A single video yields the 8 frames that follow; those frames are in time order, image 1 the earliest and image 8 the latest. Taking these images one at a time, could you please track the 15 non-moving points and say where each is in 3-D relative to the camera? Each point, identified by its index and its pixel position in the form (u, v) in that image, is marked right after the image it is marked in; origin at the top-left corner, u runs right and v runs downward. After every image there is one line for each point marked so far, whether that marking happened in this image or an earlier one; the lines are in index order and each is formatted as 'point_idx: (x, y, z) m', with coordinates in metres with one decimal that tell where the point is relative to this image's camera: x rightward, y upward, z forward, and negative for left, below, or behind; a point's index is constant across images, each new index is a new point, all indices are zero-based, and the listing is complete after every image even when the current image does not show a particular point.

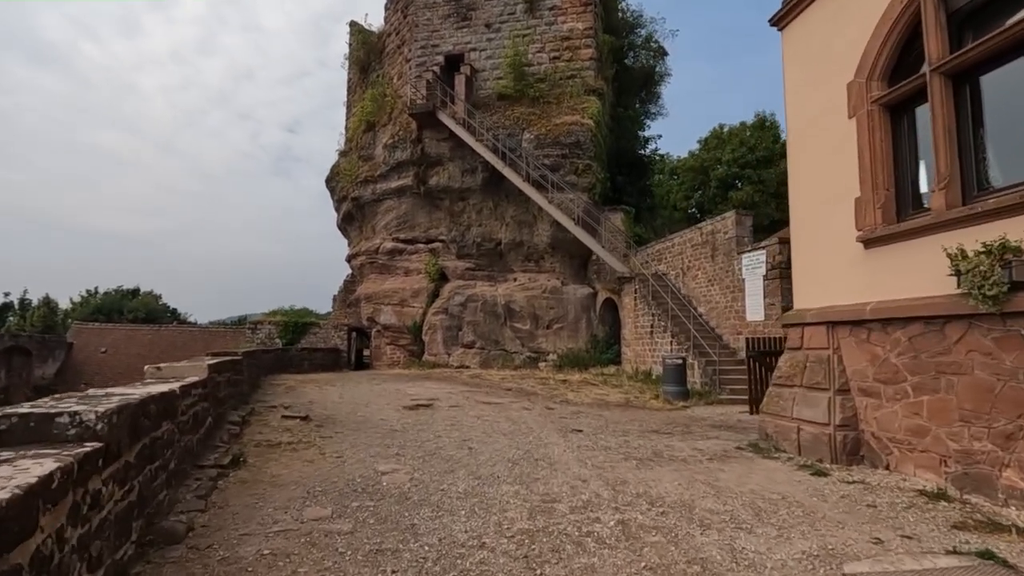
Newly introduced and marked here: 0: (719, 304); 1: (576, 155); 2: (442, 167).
0: (+4.3, -0.3, +11.6) m
1: (+1.8, +3.8, +16.1) m
2: (-2.2, +3.8, +17.4) m
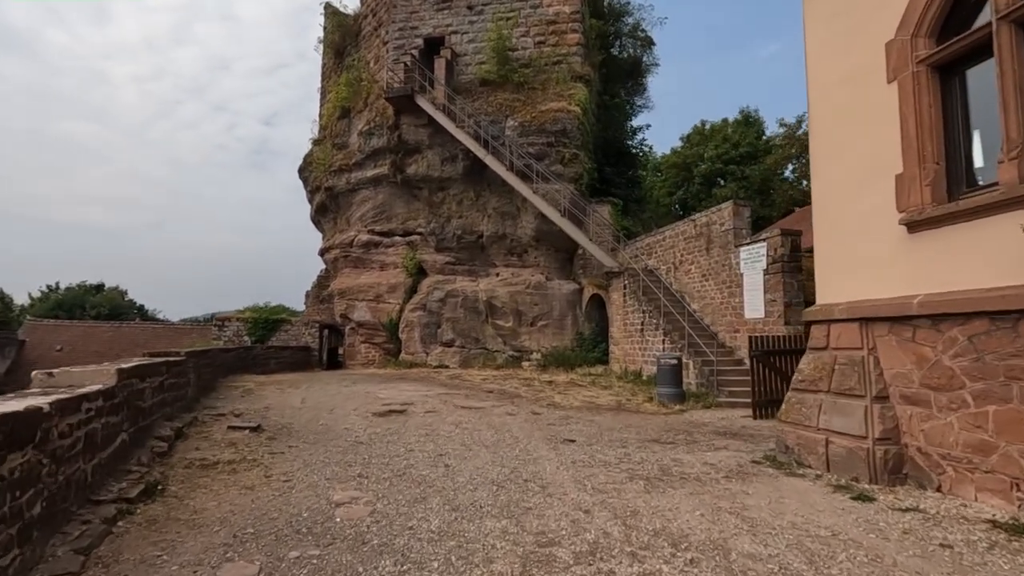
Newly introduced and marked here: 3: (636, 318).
0: (+3.9, -0.2, +10.9) m
1: (+1.4, +3.9, +15.3) m
2: (-2.7, +3.9, +16.5) m
3: (+2.7, -0.7, +12.2) m
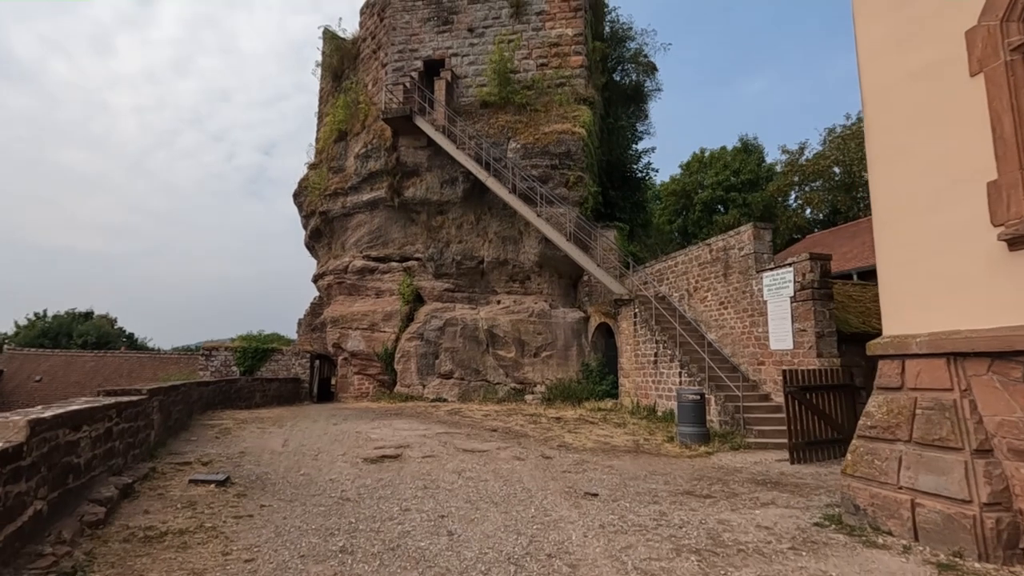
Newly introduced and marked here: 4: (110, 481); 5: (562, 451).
0: (+4.0, -0.8, +10.1) m
1: (+1.4, +3.2, +14.7) m
2: (-2.6, +3.1, +15.9) m
3: (+2.8, -1.2, +11.4) m
4: (-3.0, -1.4, +4.2) m
5: (+0.7, -2.2, +7.7) m
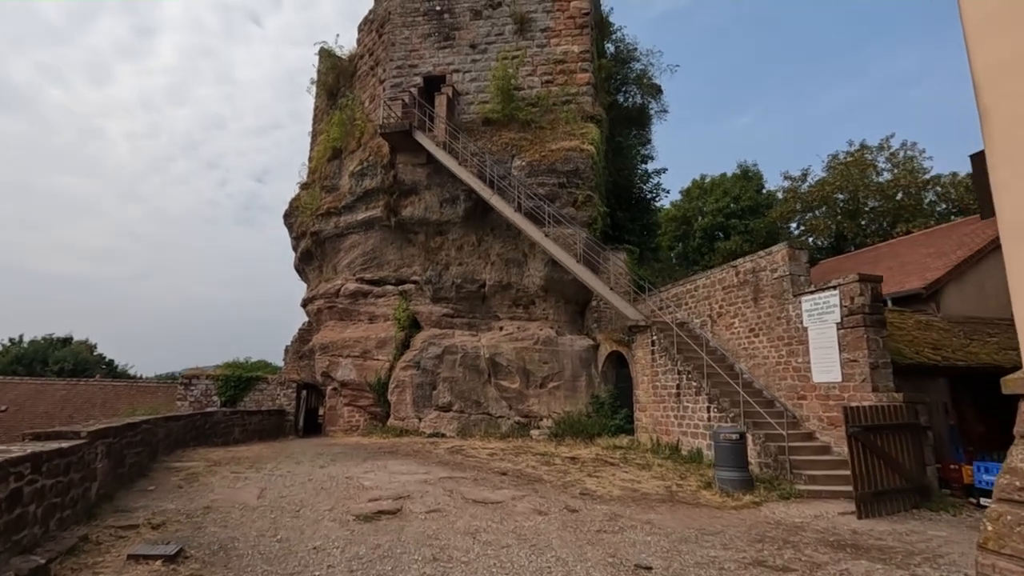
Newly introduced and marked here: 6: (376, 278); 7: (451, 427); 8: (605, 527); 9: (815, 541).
0: (+4.2, -1.2, +9.2) m
1: (+1.6, +2.6, +13.9) m
2: (-2.5, +2.5, +15.0) m
3: (+2.9, -1.7, +10.4) m
4: (-2.7, -1.5, +3.1) m
5: (+0.9, -2.5, +6.6) m
6: (-3.7, +0.3, +15.1) m
7: (-1.4, -3.2, +12.9) m
8: (+0.9, -2.3, +5.4) m
9: (+2.8, -2.3, +5.3) m
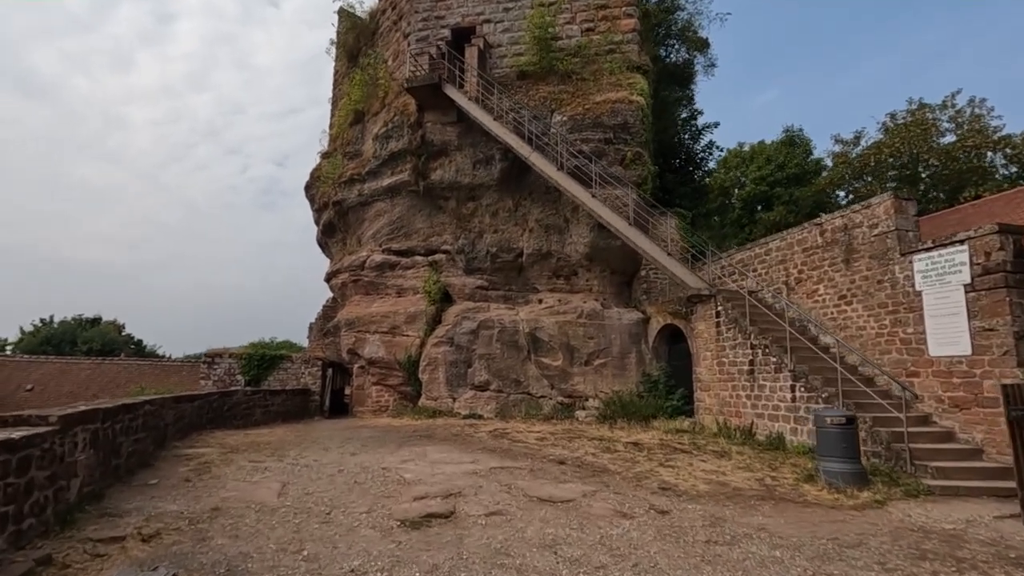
0: (+4.9, -0.6, +7.9) m
1: (+2.4, +3.3, +12.5) m
2: (-1.6, +3.2, +13.8) m
3: (+3.7, -1.1, +9.2) m
4: (-2.2, -1.2, +2.0) m
5: (+1.6, -2.1, +5.5) m
6: (-2.7, +1.0, +14.0) m
7: (-0.5, -2.5, +11.9) m
8: (+1.5, -1.9, +4.3) m
9: (+3.4, -1.9, +4.1) m
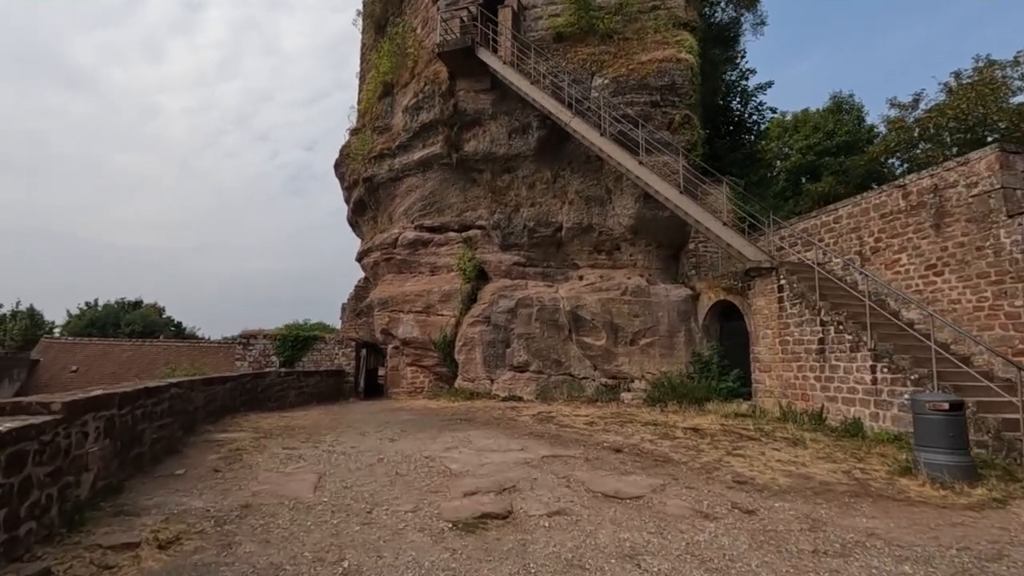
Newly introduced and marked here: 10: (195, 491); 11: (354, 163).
0: (+5.5, -0.2, +7.0) m
1: (+3.2, +3.8, +11.6) m
2: (-0.7, +3.7, +13.1) m
3: (+4.4, -0.7, +8.4) m
4: (-1.8, -1.0, +1.5) m
5: (+2.1, -1.8, +4.8) m
6: (-1.8, +1.5, +13.4) m
7: (+0.3, -2.0, +11.3) m
8: (+2.0, -1.6, +3.6) m
9: (+3.9, -1.7, +3.3) m
10: (-2.3, -1.5, +4.1) m
11: (-4.6, +3.7, +16.2) m
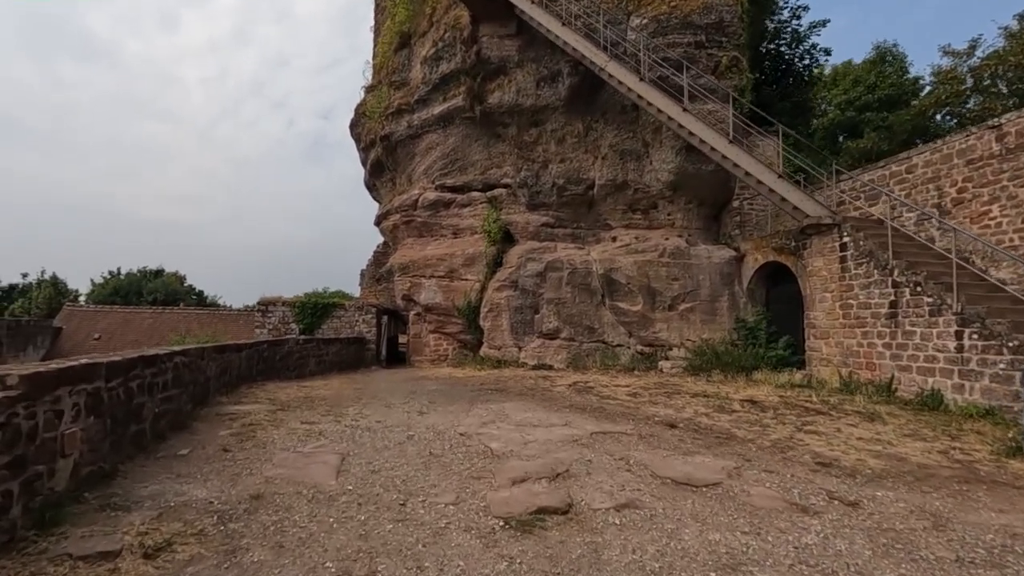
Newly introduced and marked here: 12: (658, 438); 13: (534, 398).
0: (+6.0, +0.3, +6.1) m
1: (+3.8, +4.5, +10.6) m
2: (-0.1, +4.5, +12.1) m
3: (+4.9, -0.1, +7.5) m
4: (-1.6, -0.9, +0.9) m
5: (+2.4, -1.4, +4.1) m
6: (-1.2, +2.3, +12.6) m
7: (+0.9, -1.3, +10.7) m
8: (+2.3, -1.4, +2.9) m
9: (+4.2, -1.4, +2.5) m
10: (-2.0, -1.2, +3.6) m
11: (-3.9, +4.6, +15.4) m
12: (+1.3, -1.3, +5.1) m
13: (+0.3, -1.4, +7.3) m
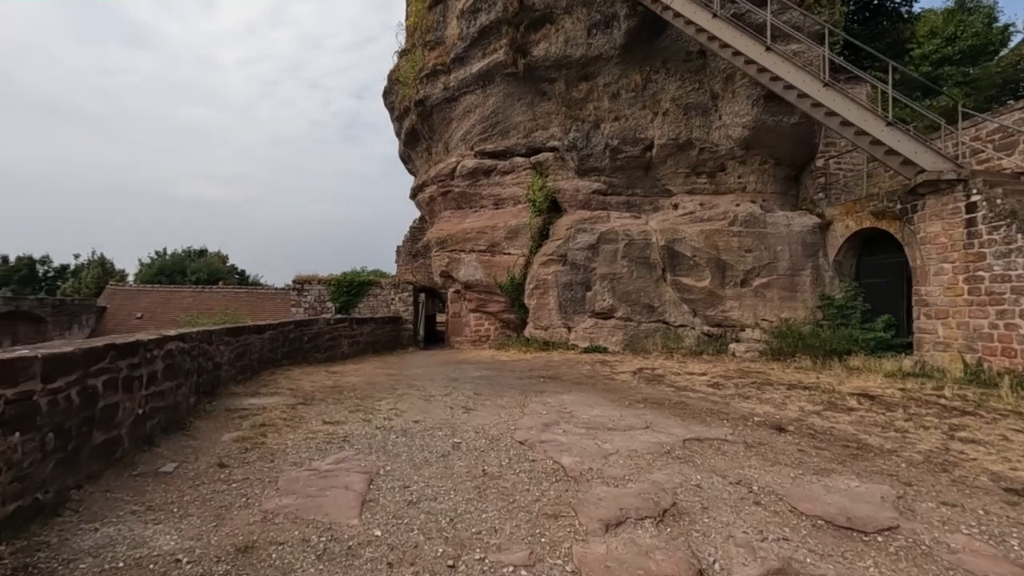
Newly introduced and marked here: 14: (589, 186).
0: (+6.5, +0.6, +4.6) m
1: (+4.6, +5.0, +9.0) m
2: (+0.8, +5.0, +10.8) m
3: (+5.5, +0.2, +6.1) m
4: (-1.3, -0.8, -0.1) m
5: (+2.9, -1.2, +2.9) m
6: (-0.2, +2.9, +11.5) m
7: (+1.8, -0.9, +9.5) m
8: (+2.7, -1.2, +1.7) m
9: (+4.6, -1.2, +1.2) m
10: (-1.6, -1.0, +2.6) m
11: (-2.7, +5.2, +14.3) m
12: (+1.8, -1.1, +3.9) m
13: (+0.9, -1.1, +6.2) m
14: (+1.5, +1.9, +10.6) m
